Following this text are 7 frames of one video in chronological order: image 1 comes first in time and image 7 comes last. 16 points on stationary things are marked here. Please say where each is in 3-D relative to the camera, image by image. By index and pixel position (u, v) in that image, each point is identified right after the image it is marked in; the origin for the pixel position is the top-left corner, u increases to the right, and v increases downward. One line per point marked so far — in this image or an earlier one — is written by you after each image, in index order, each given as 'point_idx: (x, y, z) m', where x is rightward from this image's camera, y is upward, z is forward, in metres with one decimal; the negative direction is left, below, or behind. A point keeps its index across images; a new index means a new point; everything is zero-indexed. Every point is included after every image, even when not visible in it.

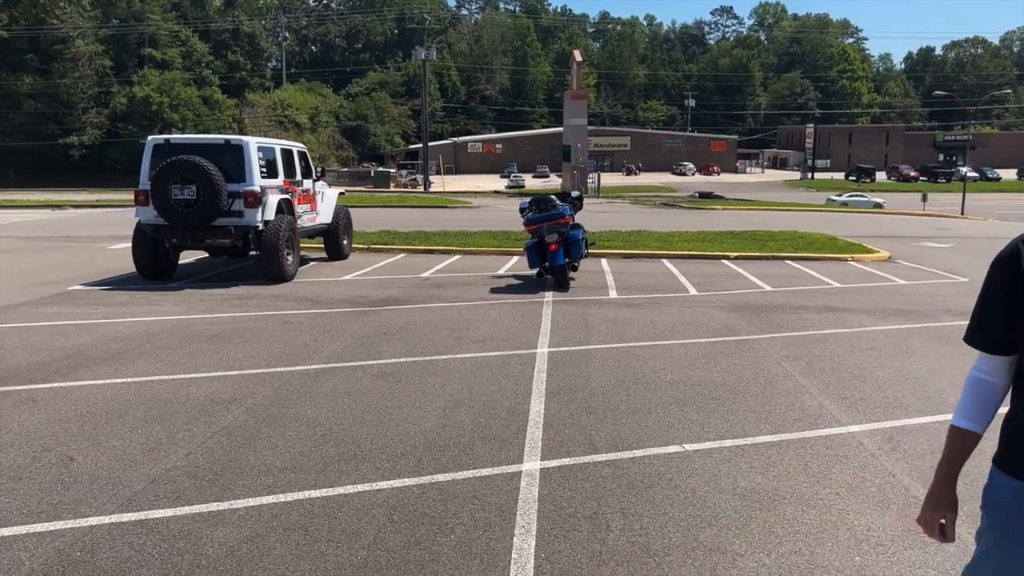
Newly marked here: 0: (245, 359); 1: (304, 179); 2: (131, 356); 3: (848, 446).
0: (-2.5, -0.6, +8.2) m
1: (-3.5, +1.8, +14.7) m
2: (-3.5, -0.6, +8.2) m
3: (+2.2, -1.0, +5.7) m
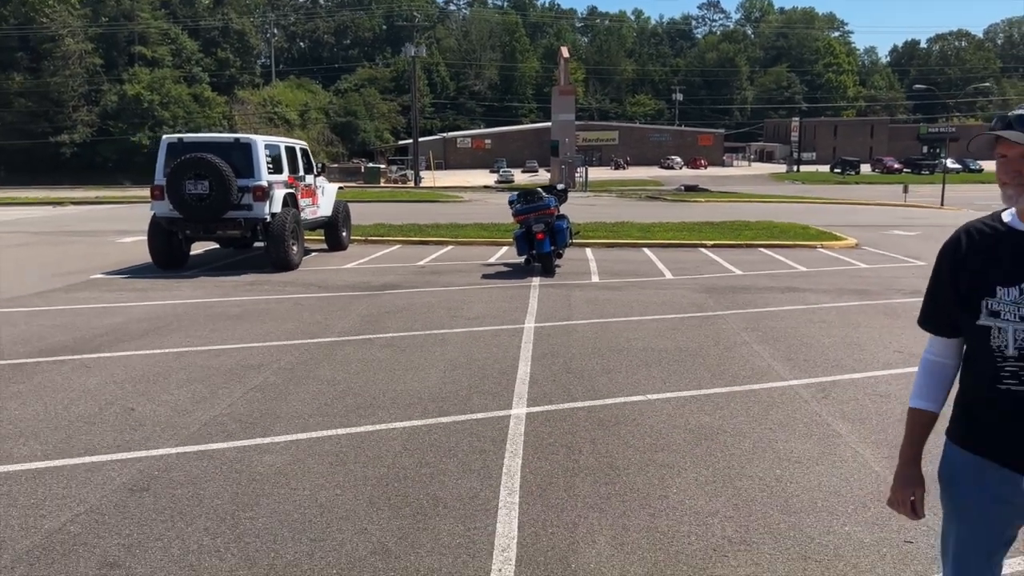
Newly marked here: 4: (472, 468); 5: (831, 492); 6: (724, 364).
0: (-2.6, -0.5, +9.2) m
1: (-3.7, +2.0, +15.6) m
2: (-3.6, -0.4, +9.2) m
3: (+2.1, -0.8, +6.8) m
4: (-0.2, -1.1, +5.2) m
5: (+1.8, -1.1, +4.8) m
6: (+1.9, -0.7, +7.8) m
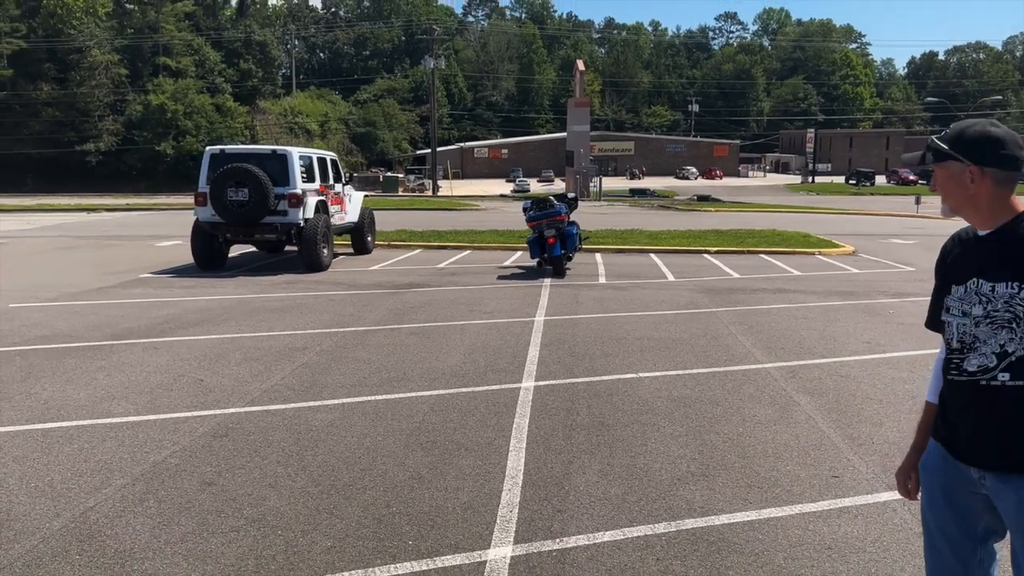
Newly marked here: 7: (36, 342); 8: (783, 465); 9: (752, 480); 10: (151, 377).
0: (-2.4, -0.4, +10.3) m
1: (-3.4, +2.0, +16.9) m
2: (-3.5, -0.4, +10.4) m
3: (+2.2, -0.8, +7.9) m
4: (-0.2, -1.0, +6.3) m
5: (+1.8, -1.0, +5.9) m
6: (+2.0, -0.6, +8.9) m
7: (-5.0, -0.6, +9.2) m
8: (+1.7, -1.1, +5.4) m
9: (+1.4, -1.1, +5.2) m
10: (-3.1, -0.8, +7.6) m
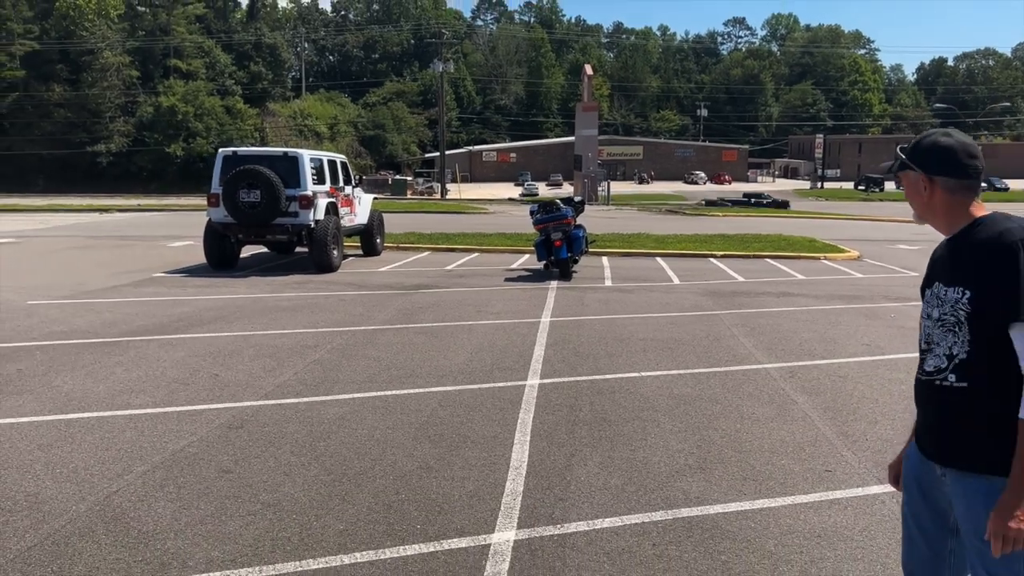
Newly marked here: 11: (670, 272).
0: (-2.3, -0.4, +10.6) m
1: (-3.2, +2.0, +17.1) m
2: (-3.4, -0.4, +10.6) m
3: (+2.3, -0.8, +8.1) m
4: (-0.1, -1.0, +6.5) m
5: (+1.8, -1.0, +6.1) m
6: (+2.1, -0.7, +9.1) m
7: (-4.9, -0.5, +9.4) m
8: (+1.7, -1.1, +5.6) m
9: (+1.4, -1.1, +5.4) m
10: (-3.1, -0.7, +7.9) m
11: (+3.0, +0.3, +16.6) m
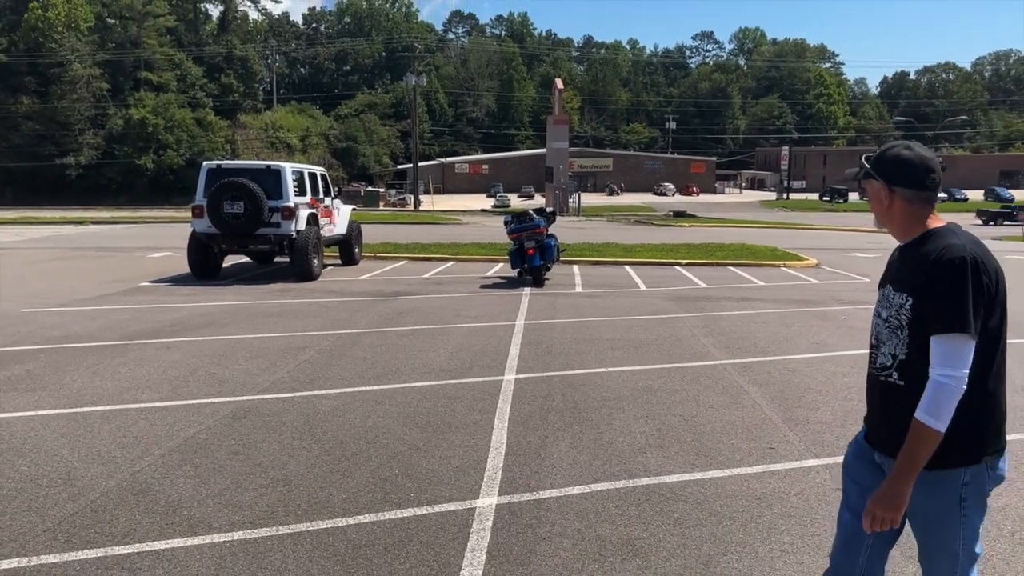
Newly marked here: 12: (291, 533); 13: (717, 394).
0: (-2.7, -0.5, +11.2) m
1: (-3.8, +1.8, +17.7) m
2: (-3.7, -0.5, +11.2) m
3: (+2.0, -0.8, +8.8) m
4: (-0.3, -1.0, +7.2) m
5: (+1.7, -1.0, +6.8) m
6: (+1.8, -0.7, +9.8) m
7: (-5.2, -0.6, +9.9) m
8: (+1.6, -1.1, +6.4) m
9: (+1.3, -1.1, +6.1) m
10: (-3.3, -0.8, +8.4) m
11: (+2.5, +0.2, +17.3) m
12: (-1.1, -1.3, +4.6) m
13: (+1.8, -0.9, +7.8) m
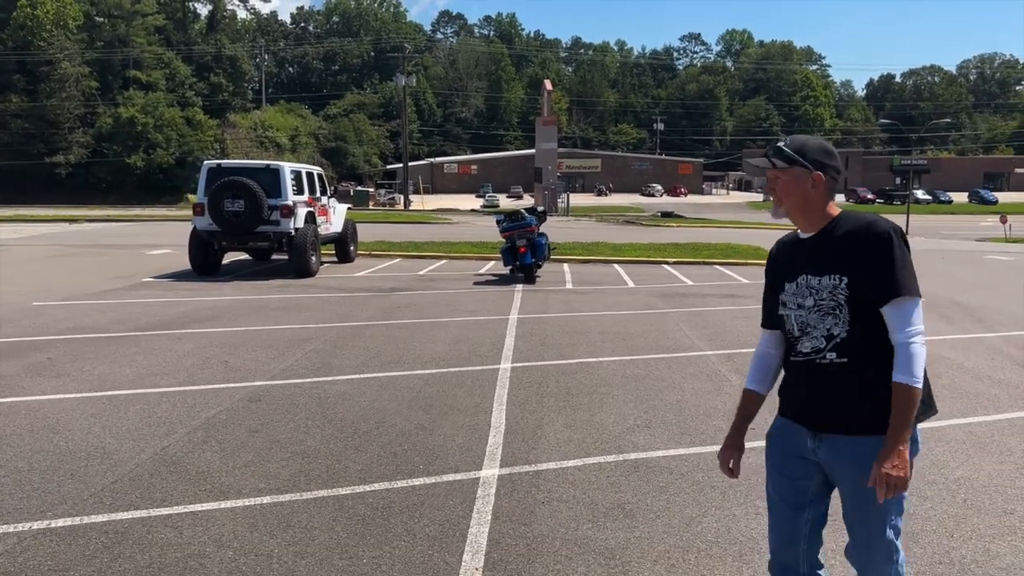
0: (-2.7, -0.4, +11.6) m
1: (-3.9, +1.9, +18.1) m
2: (-3.8, -0.4, +11.6) m
3: (+2.0, -0.8, +9.3) m
4: (-0.3, -0.9, +7.6) m
5: (+1.7, -1.0, +7.3) m
6: (+1.7, -0.6, +10.3) m
7: (-5.2, -0.5, +10.3) m
8: (+1.6, -1.0, +6.9) m
9: (+1.3, -1.1, +6.6) m
10: (-3.3, -0.7, +8.9) m
11: (+2.3, +0.2, +17.9) m
12: (-1.1, -1.2, +5.0) m
13: (+1.8, -0.9, +8.3) m
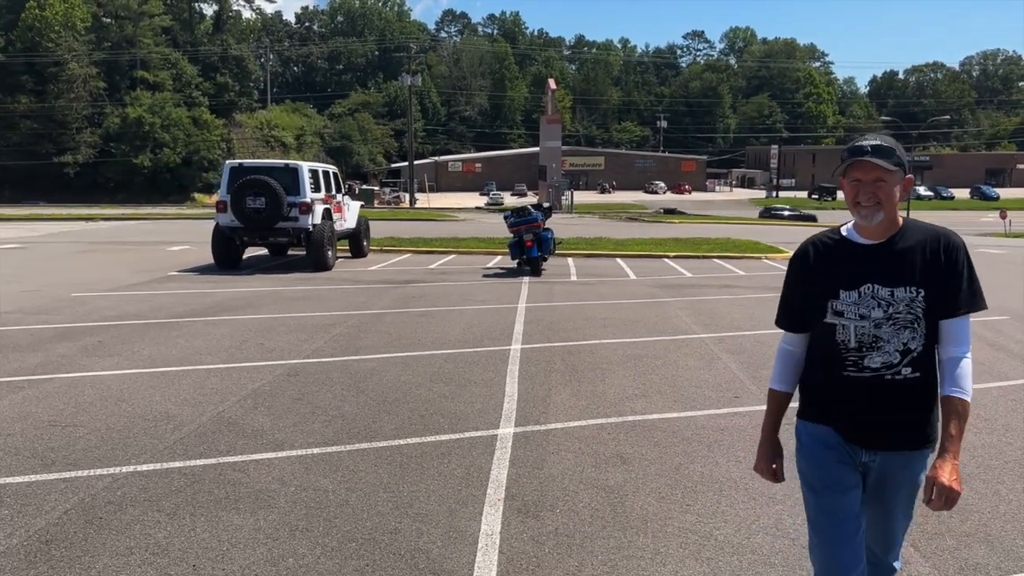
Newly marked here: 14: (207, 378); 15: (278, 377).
0: (-2.6, -0.3, +12.5) m
1: (-3.8, +2.1, +19.0) m
2: (-3.7, -0.3, +12.4) m
3: (+2.1, -0.6, +10.1) m
4: (-0.2, -0.8, +8.5) m
5: (+1.8, -0.8, +8.1) m
6: (+1.9, -0.5, +11.1) m
7: (-5.1, -0.4, +11.2) m
8: (+1.7, -0.9, +7.7) m
9: (+1.4, -0.9, +7.4) m
10: (-3.2, -0.6, +9.7) m
11: (+2.5, +0.4, +18.7) m
12: (-1.0, -1.1, +5.9) m
13: (+1.9, -0.7, +9.1) m
14: (-2.7, -0.8, +7.9) m
15: (-2.1, -0.8, +7.9) m
